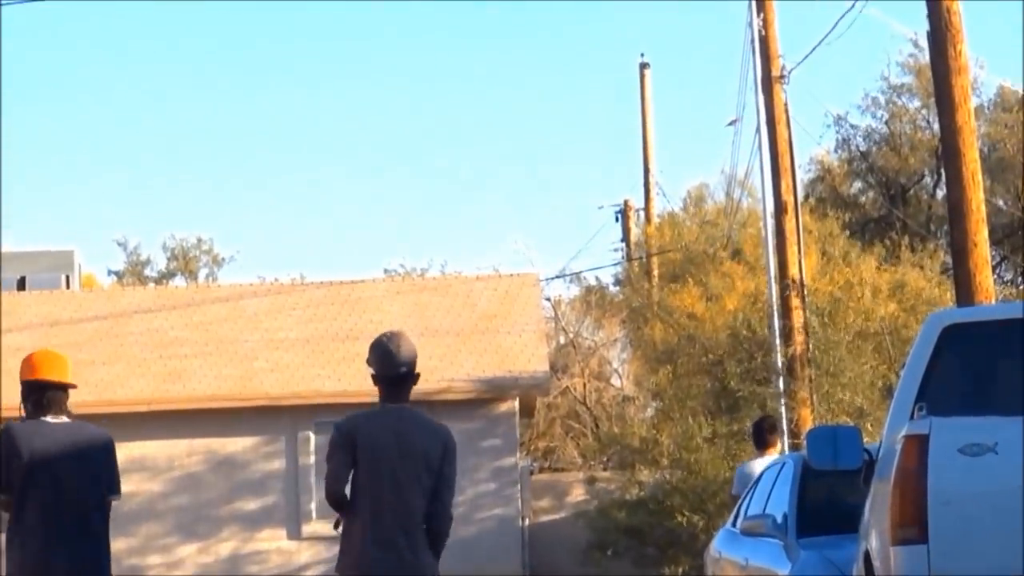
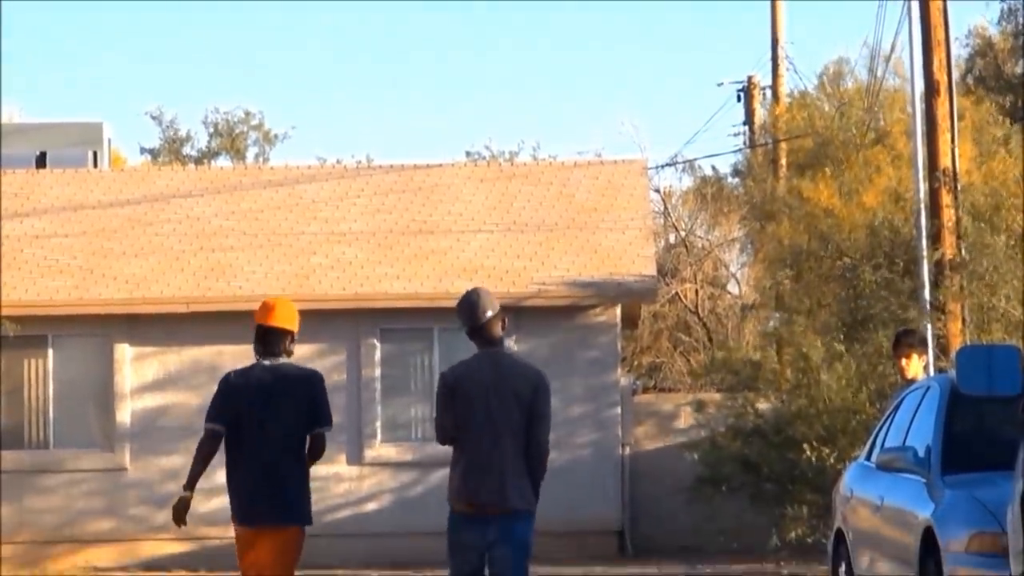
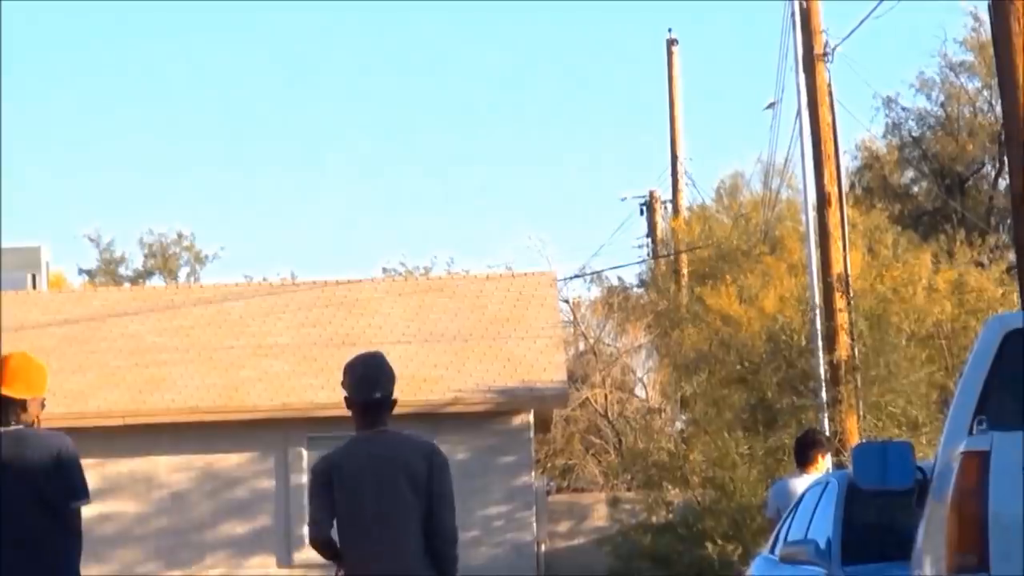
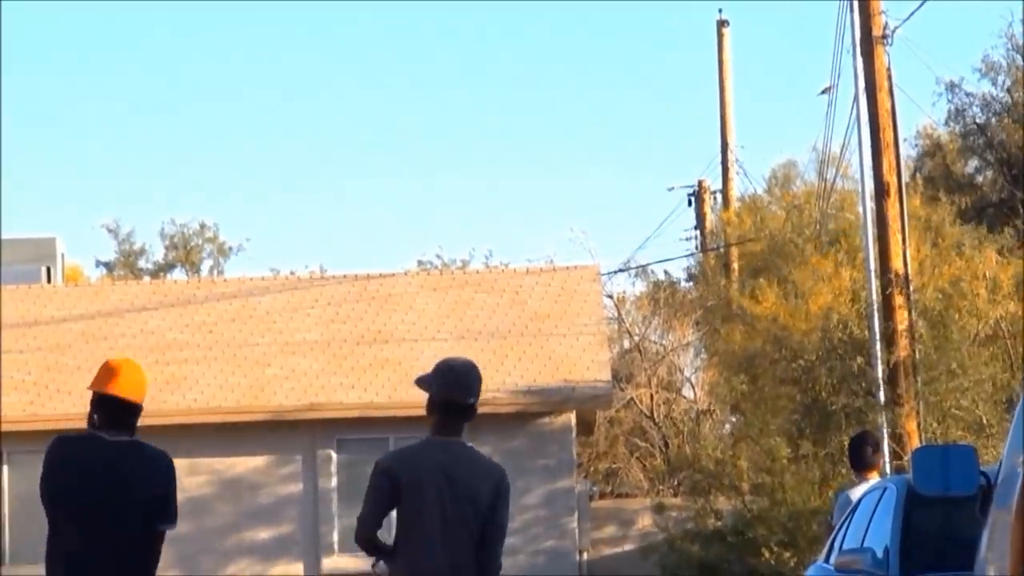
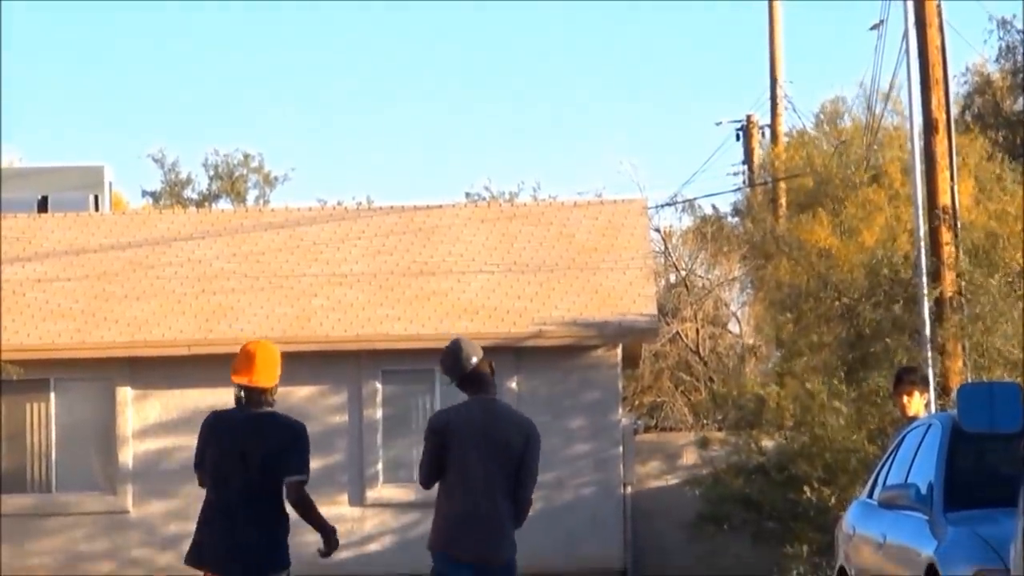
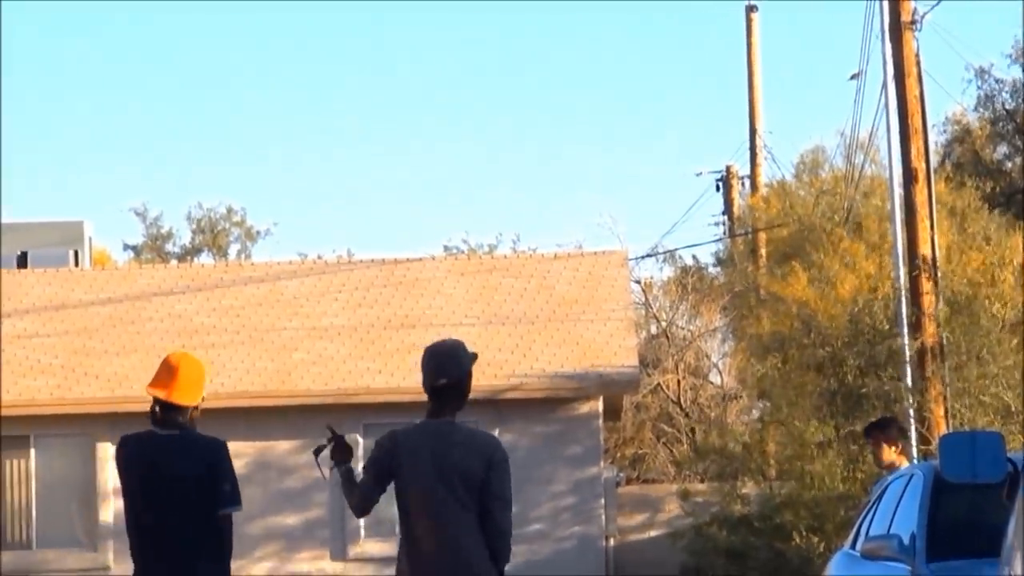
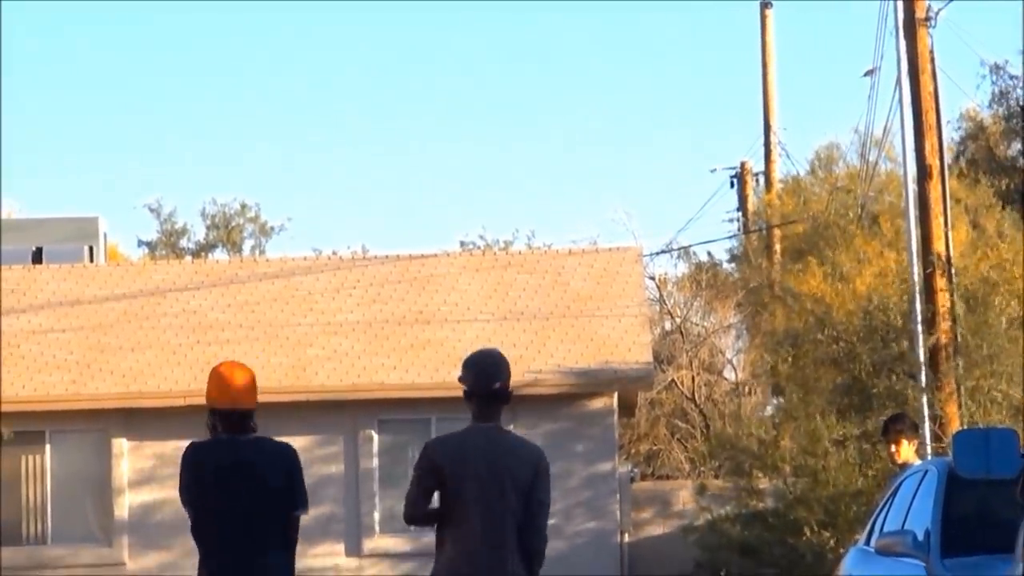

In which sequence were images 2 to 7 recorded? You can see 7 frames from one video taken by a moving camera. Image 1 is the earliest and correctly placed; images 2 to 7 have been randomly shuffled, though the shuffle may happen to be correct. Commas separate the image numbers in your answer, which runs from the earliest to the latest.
3, 4, 6, 7, 5, 2
